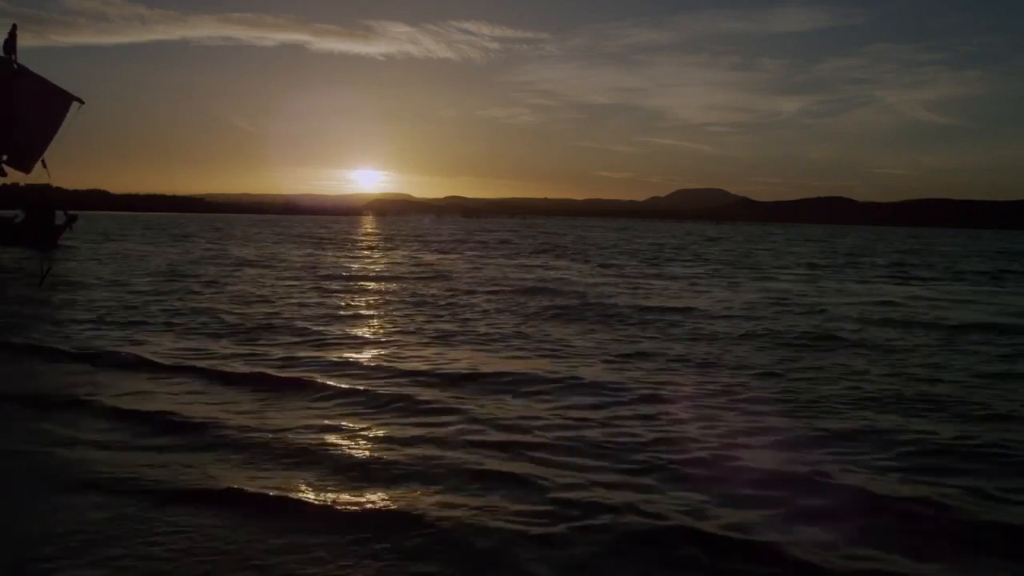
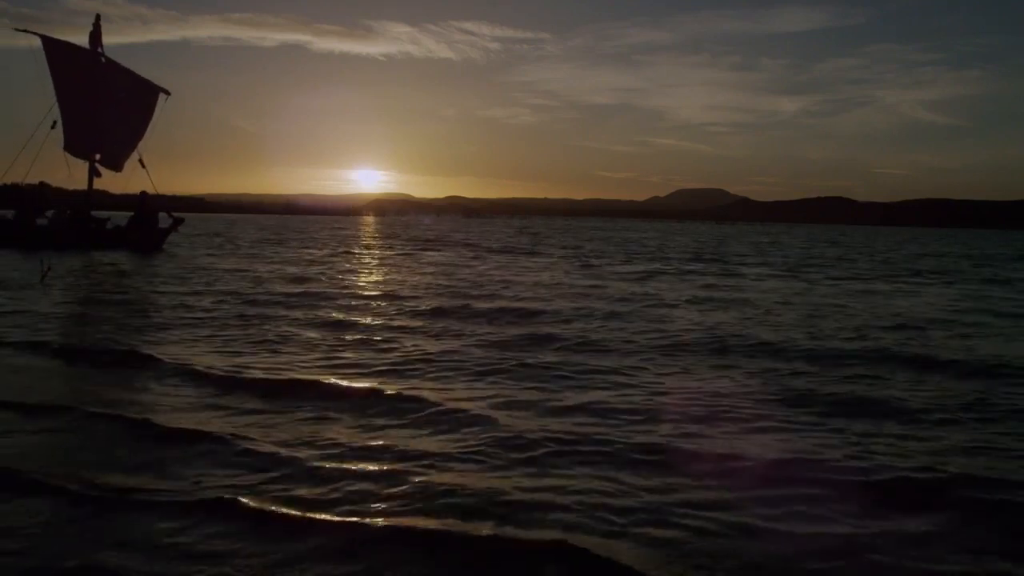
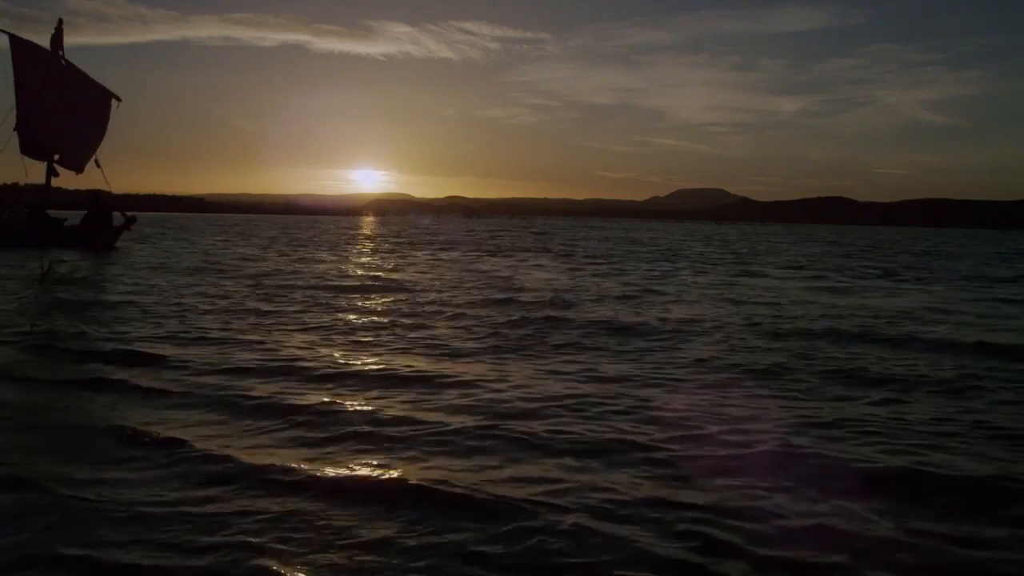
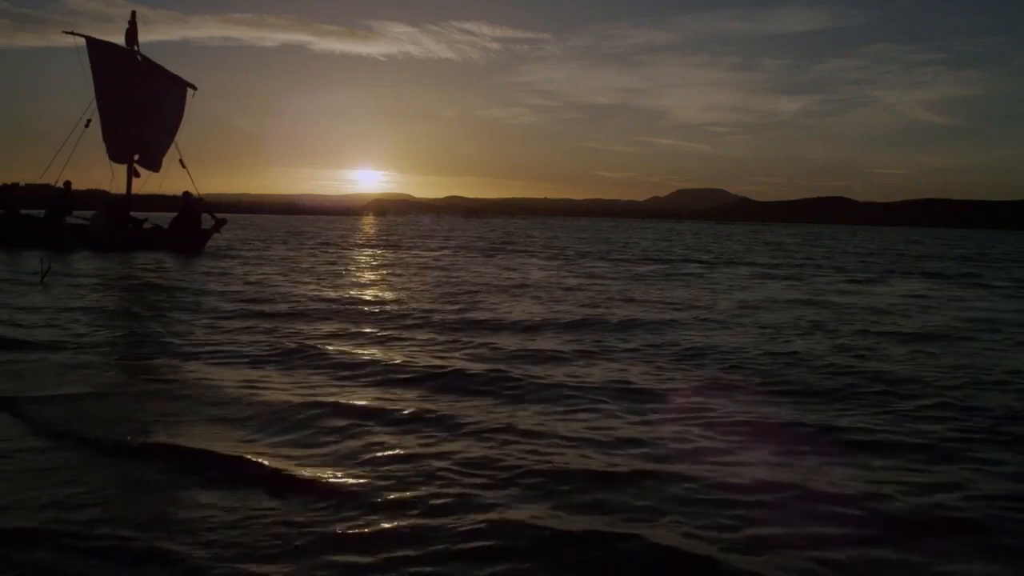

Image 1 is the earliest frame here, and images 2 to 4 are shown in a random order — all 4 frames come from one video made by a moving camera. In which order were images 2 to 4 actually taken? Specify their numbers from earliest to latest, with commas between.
3, 2, 4
